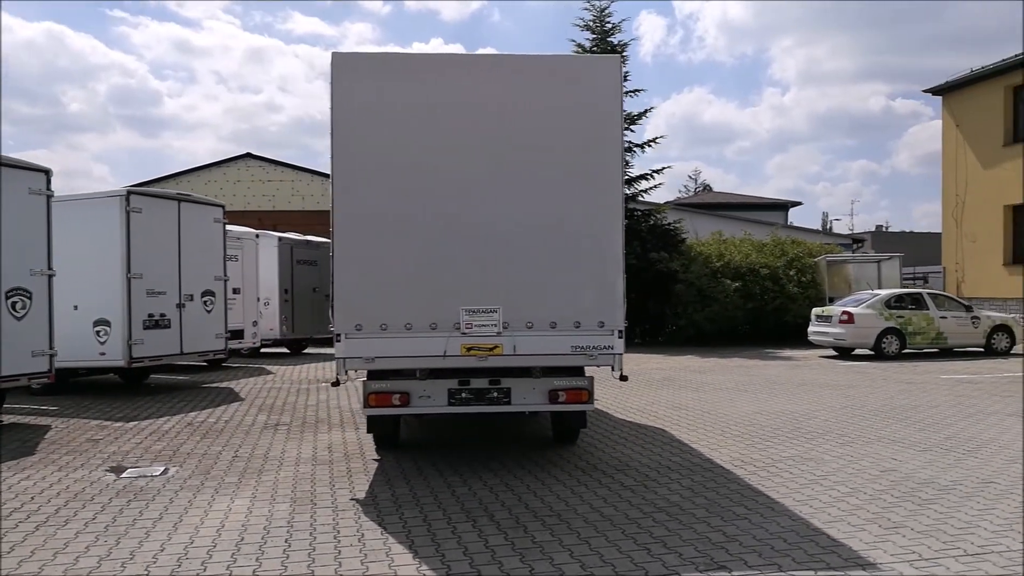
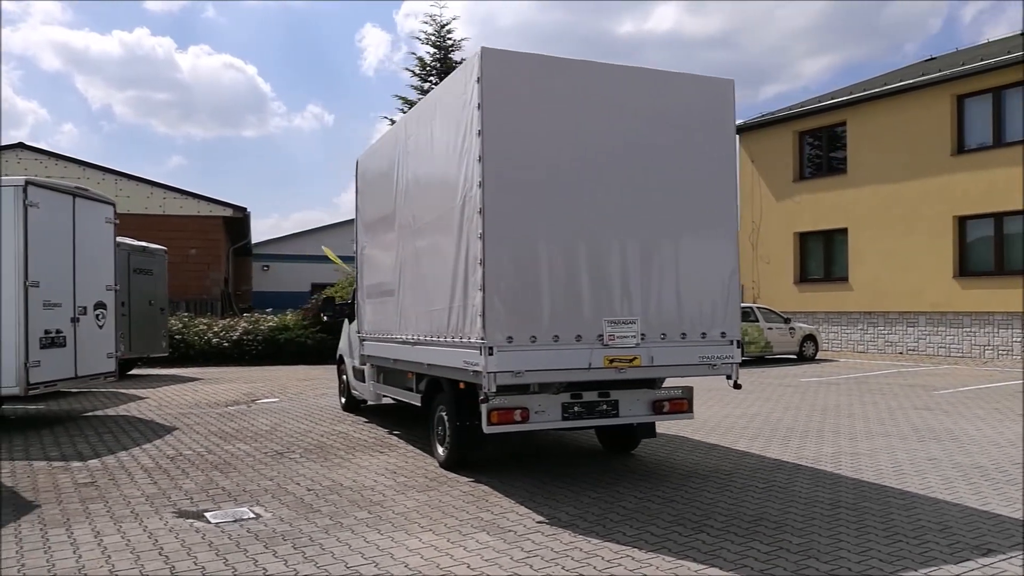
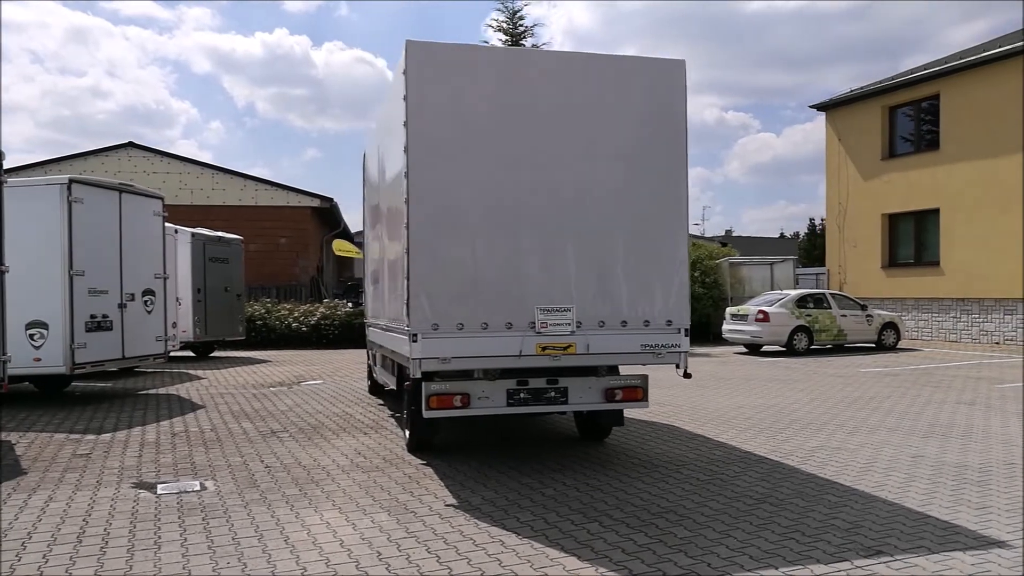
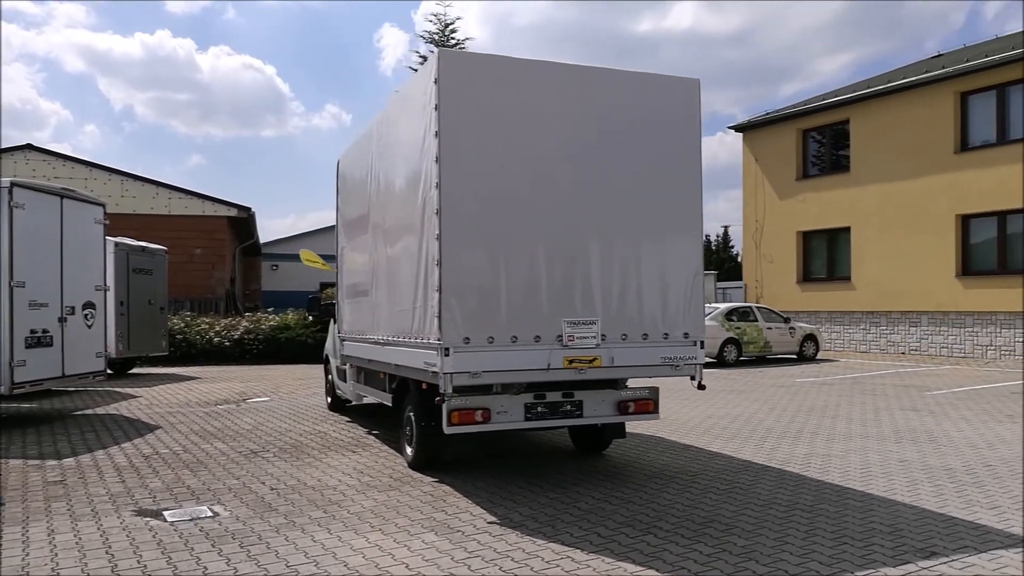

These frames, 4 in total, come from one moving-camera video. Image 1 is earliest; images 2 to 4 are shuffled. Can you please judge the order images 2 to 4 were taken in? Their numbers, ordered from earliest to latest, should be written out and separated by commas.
3, 4, 2
